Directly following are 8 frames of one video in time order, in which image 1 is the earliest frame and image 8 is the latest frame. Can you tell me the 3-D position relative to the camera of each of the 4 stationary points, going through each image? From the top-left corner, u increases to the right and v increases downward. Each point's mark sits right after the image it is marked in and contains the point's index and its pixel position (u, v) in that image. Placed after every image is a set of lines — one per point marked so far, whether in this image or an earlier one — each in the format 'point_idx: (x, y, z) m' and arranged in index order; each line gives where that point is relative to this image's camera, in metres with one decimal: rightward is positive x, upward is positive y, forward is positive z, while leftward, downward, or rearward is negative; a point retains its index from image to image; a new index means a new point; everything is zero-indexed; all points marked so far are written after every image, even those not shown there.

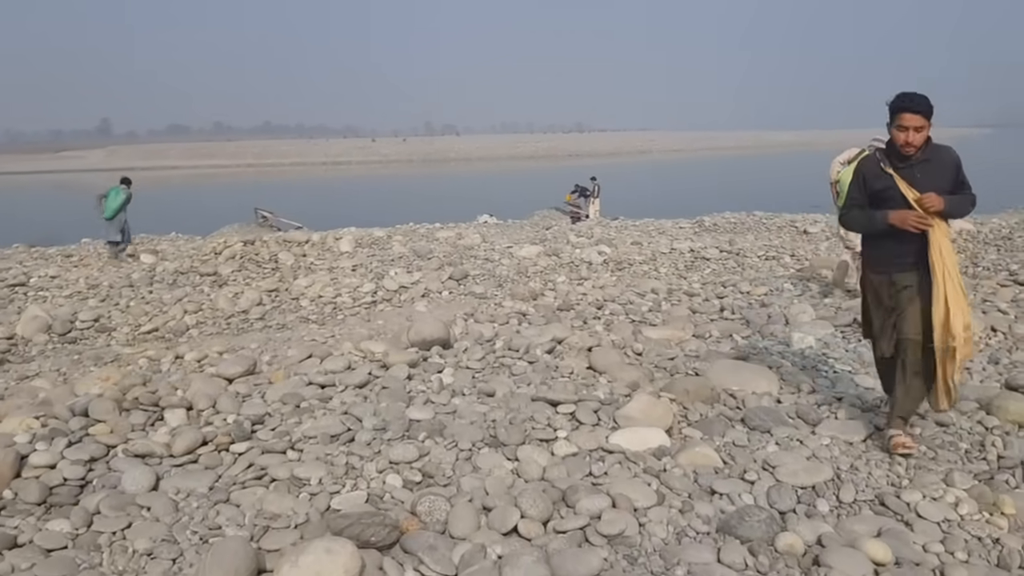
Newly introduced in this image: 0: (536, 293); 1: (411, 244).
0: (+0.2, 0.0, +7.2) m
1: (-1.3, +0.6, +12.0) m
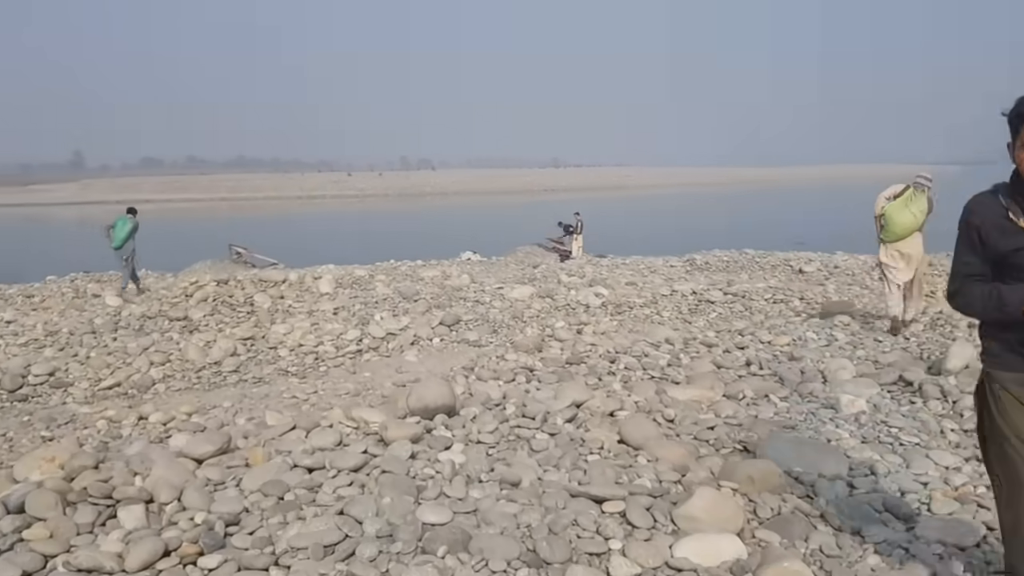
0: (+0.2, -0.4, +6.6) m
1: (-1.4, +0.1, +11.4) m
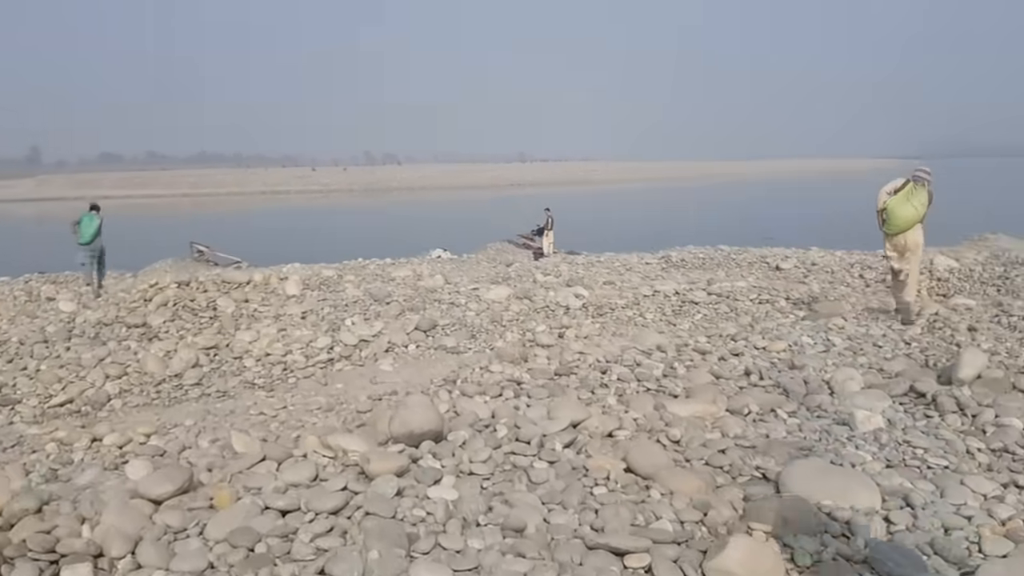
0: (+0.1, -0.4, +6.2) m
1: (-1.7, 0.0, +10.9) m
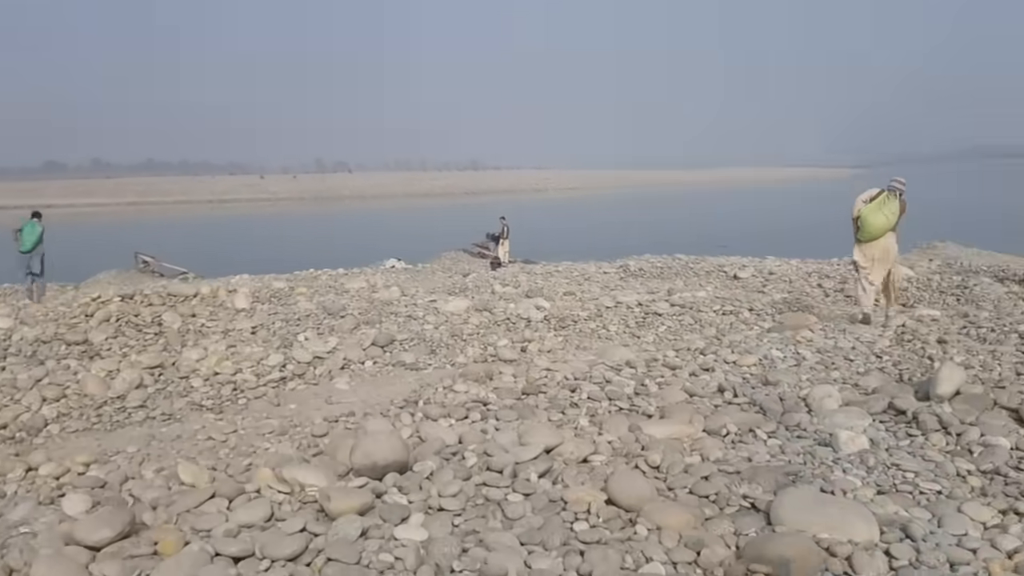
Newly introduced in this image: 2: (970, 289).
0: (-0.2, -0.5, +6.0) m
1: (-2.2, -0.1, +10.6) m
2: (+4.9, 0.0, +10.0) m
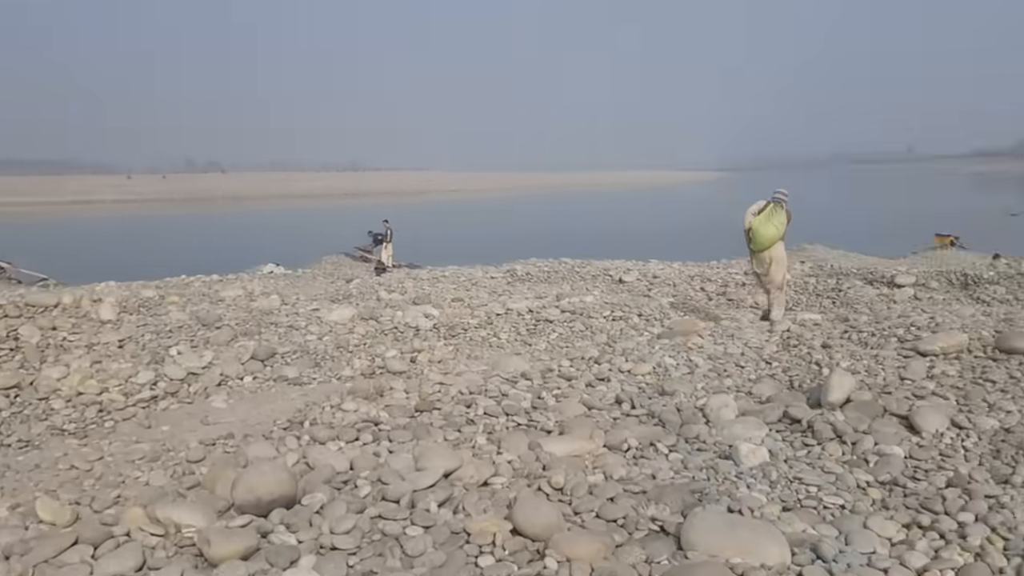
0: (-0.8, -0.6, +5.7) m
1: (-3.5, -0.2, +10.1) m
2: (+3.7, 0.0, +10.3) m
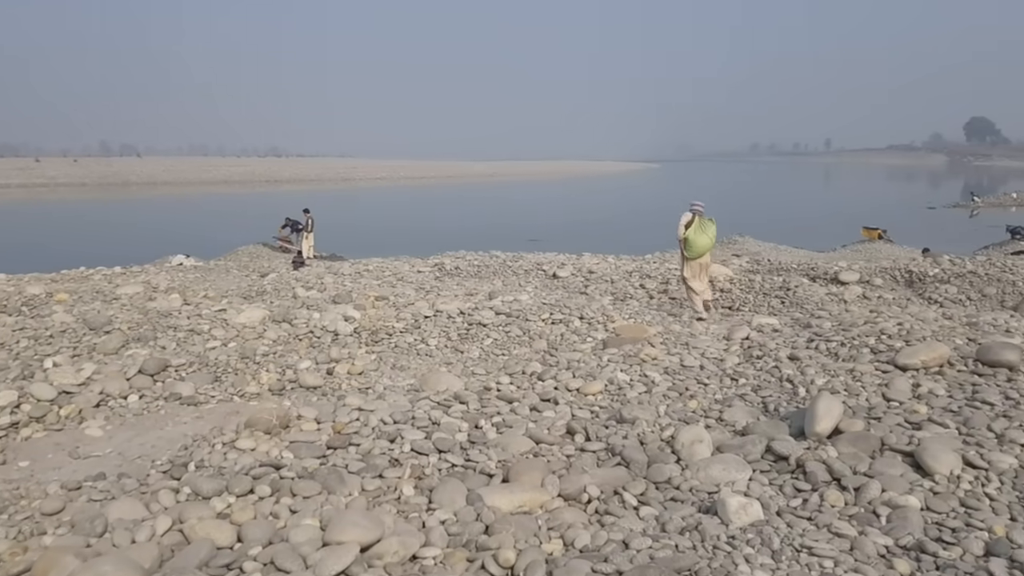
0: (-1.2, -0.6, +4.9) m
1: (-4.1, -0.2, +9.0) m
2: (+3.0, 0.0, +9.8) m
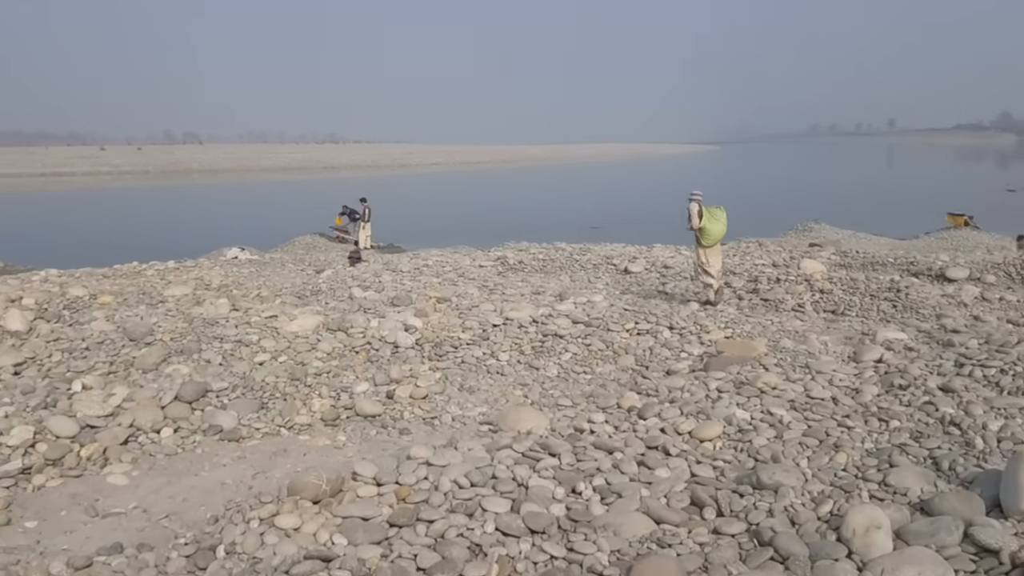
0: (-0.8, -0.7, +4.1) m
1: (-3.5, -0.2, +8.3) m
2: (+3.7, 0.0, +8.7) m
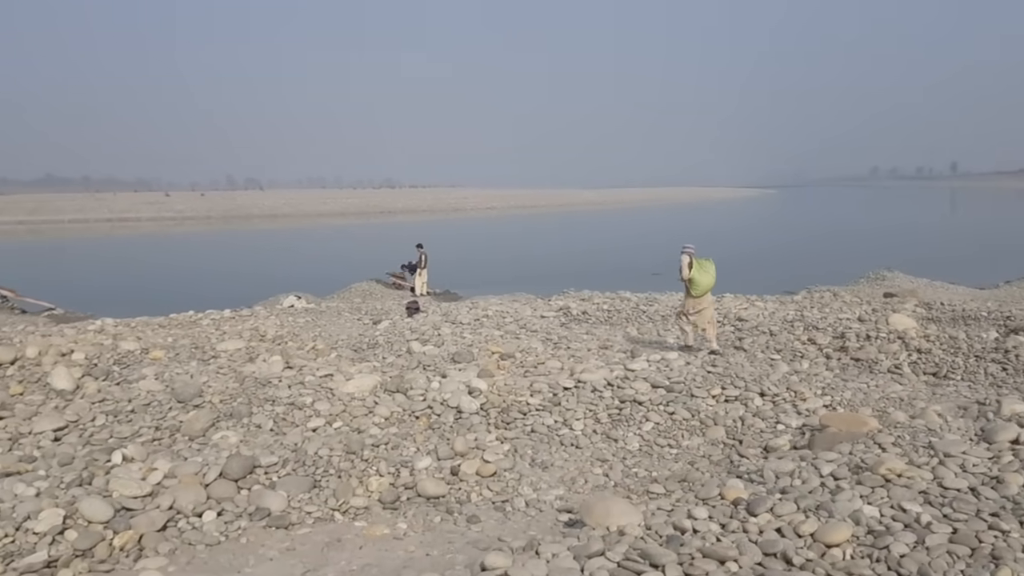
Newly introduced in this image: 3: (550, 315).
0: (-0.4, -1.0, +3.5) m
1: (-2.9, -0.7, +8.0) m
2: (+4.3, -0.6, +8.0) m
3: (+0.5, -0.4, +12.4) m
